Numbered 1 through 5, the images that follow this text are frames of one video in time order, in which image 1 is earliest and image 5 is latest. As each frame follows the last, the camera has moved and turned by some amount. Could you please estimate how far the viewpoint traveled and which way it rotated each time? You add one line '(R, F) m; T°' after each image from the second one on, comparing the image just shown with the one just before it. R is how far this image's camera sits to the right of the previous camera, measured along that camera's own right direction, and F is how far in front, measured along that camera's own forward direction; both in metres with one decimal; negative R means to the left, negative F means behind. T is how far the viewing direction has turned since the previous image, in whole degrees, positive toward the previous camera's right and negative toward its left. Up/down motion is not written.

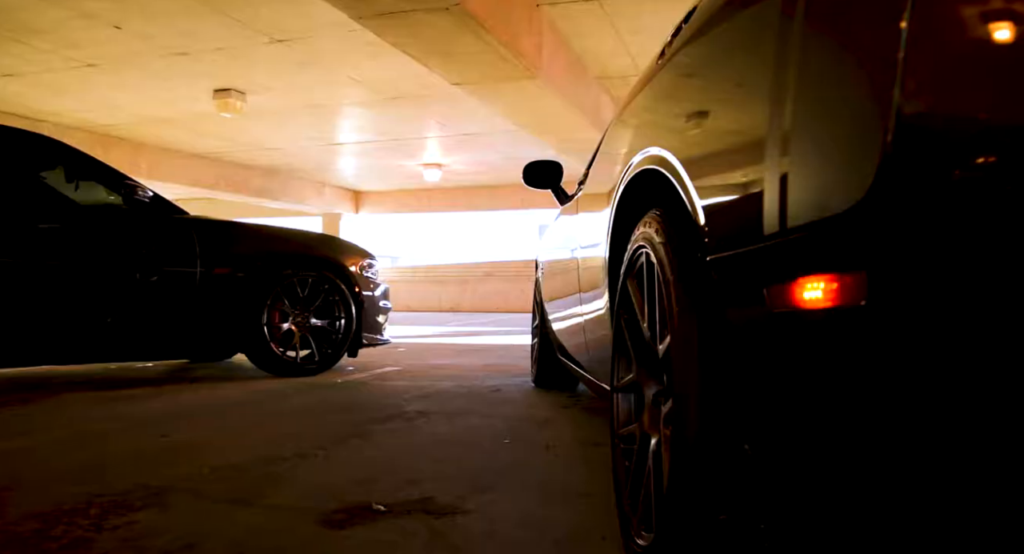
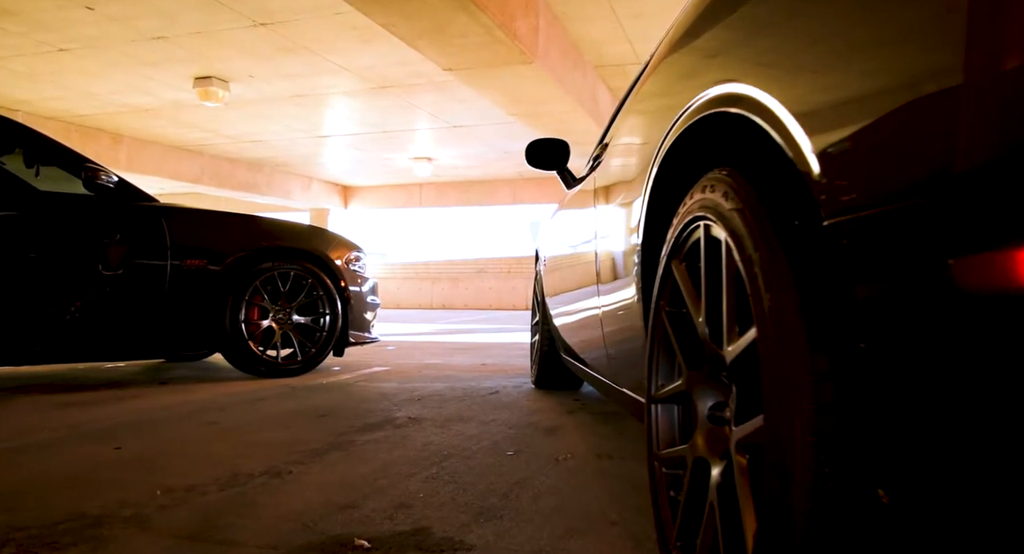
(0.0, +0.3) m; +1°
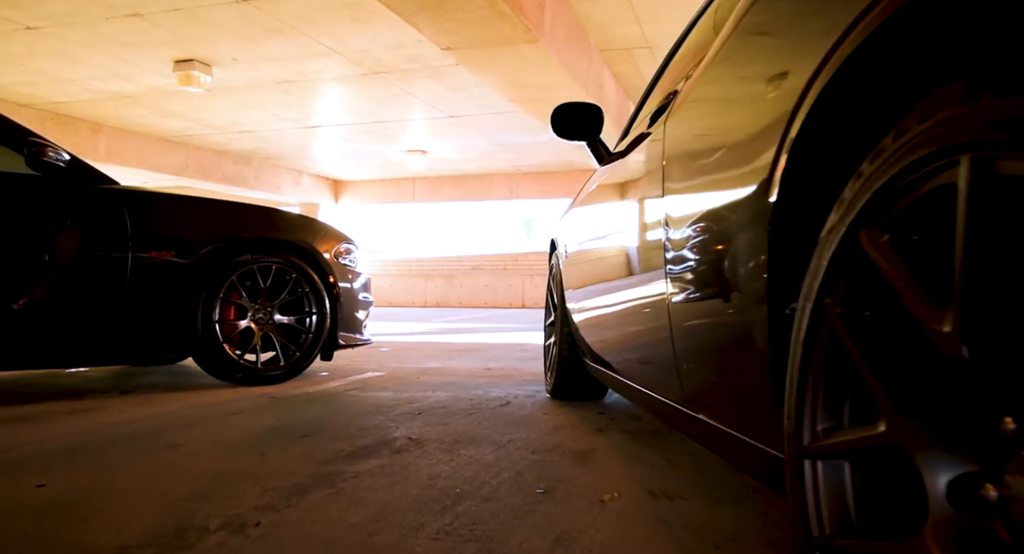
(-0.1, +0.5) m; +1°
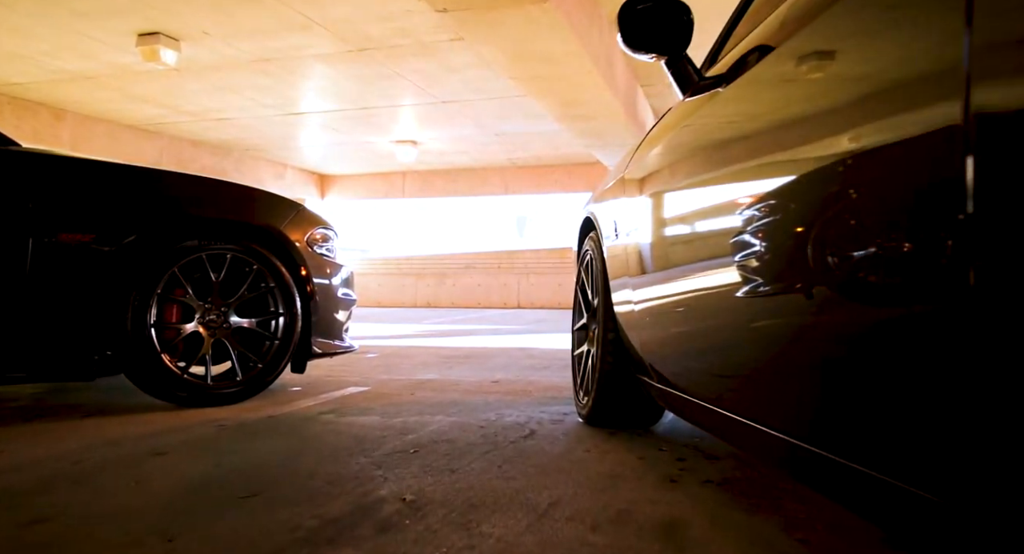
(-0.1, +0.8) m; +1°
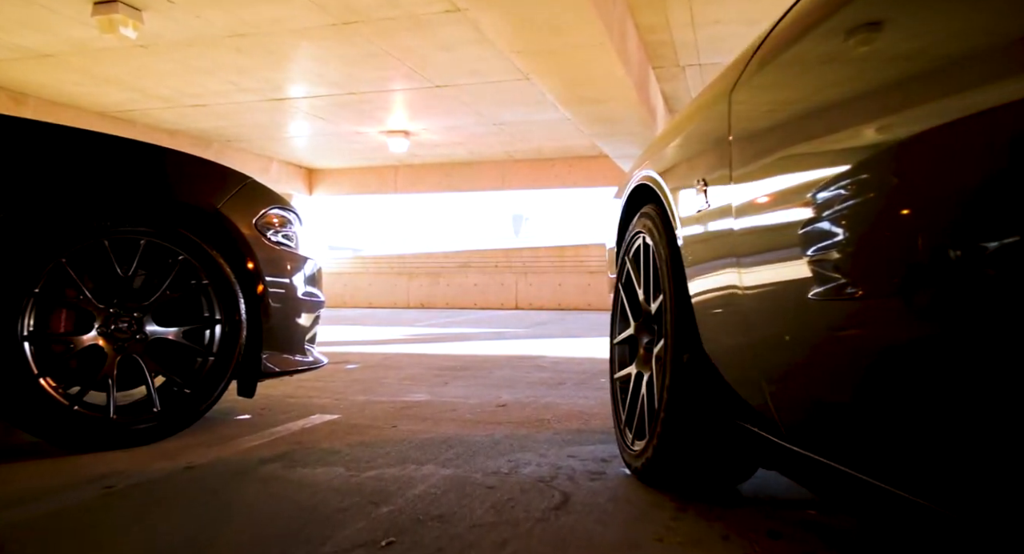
(-0.1, +0.8) m; +1°
